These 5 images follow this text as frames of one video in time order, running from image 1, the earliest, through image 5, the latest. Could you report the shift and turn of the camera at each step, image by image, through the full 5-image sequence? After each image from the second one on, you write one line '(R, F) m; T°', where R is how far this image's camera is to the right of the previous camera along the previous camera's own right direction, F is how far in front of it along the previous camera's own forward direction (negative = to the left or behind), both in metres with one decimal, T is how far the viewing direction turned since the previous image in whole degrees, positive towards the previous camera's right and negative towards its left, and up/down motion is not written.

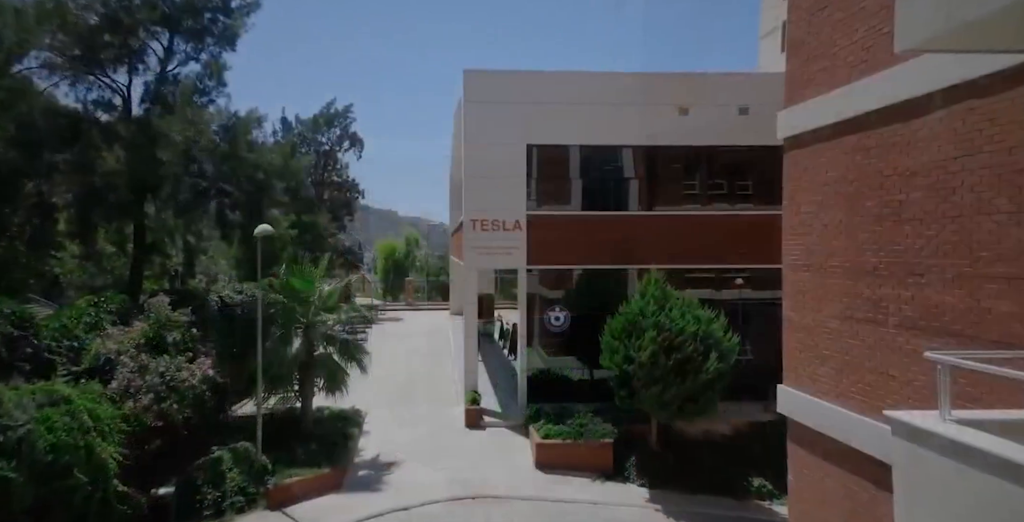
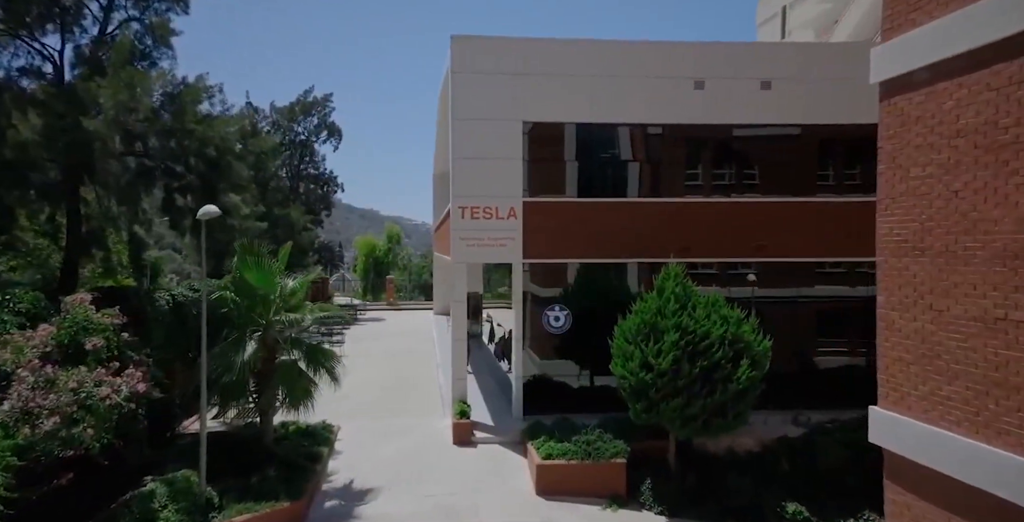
(-0.2, +1.7) m; +2°
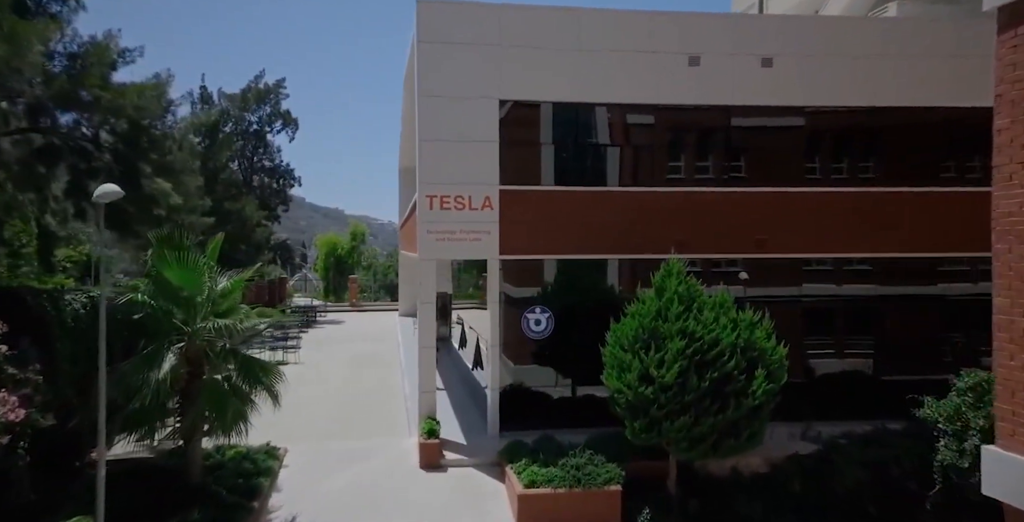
(-0.1, +1.5) m; +3°
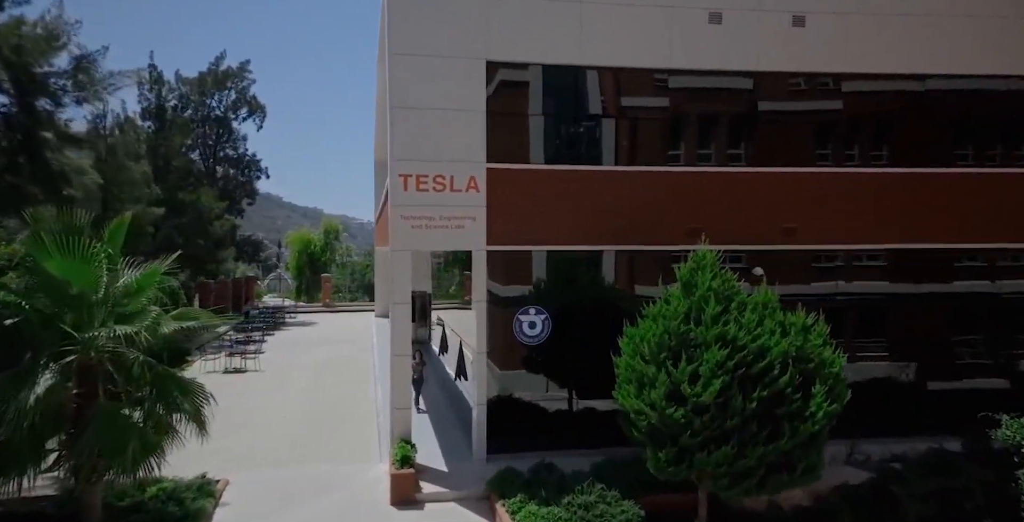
(-0.1, +1.7) m; +2°
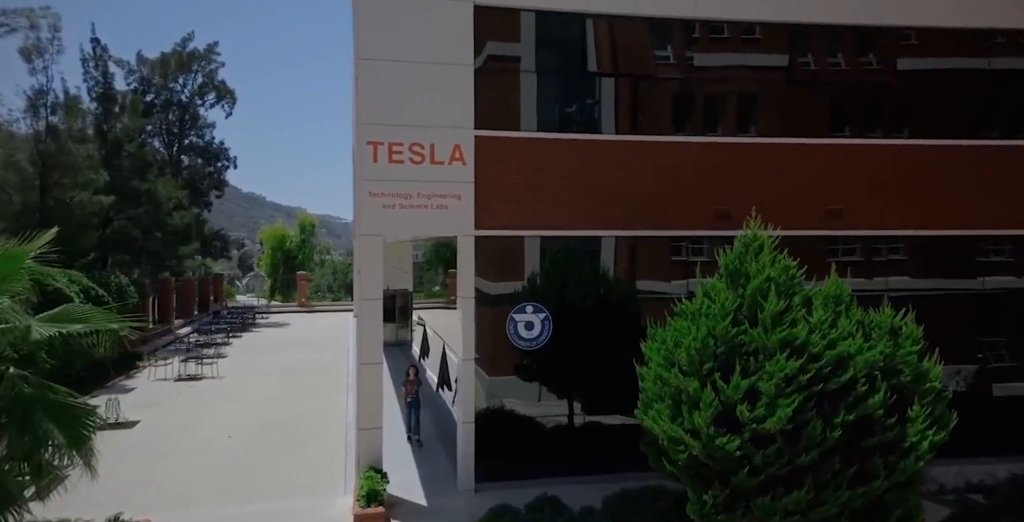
(-0.1, +1.6) m; +1°
